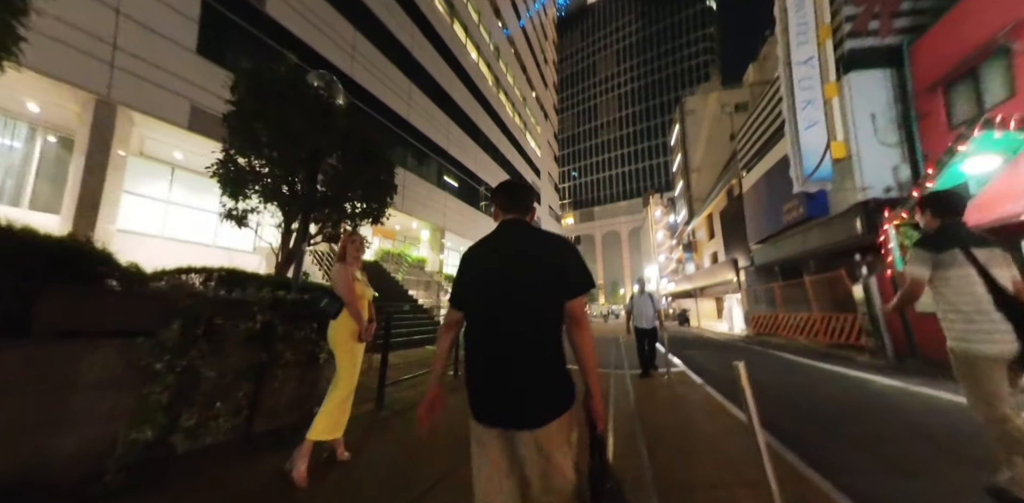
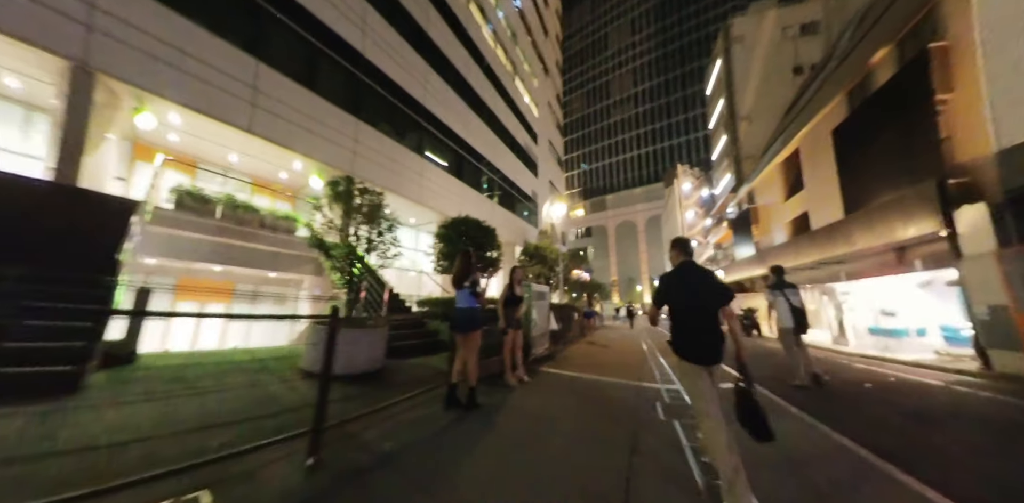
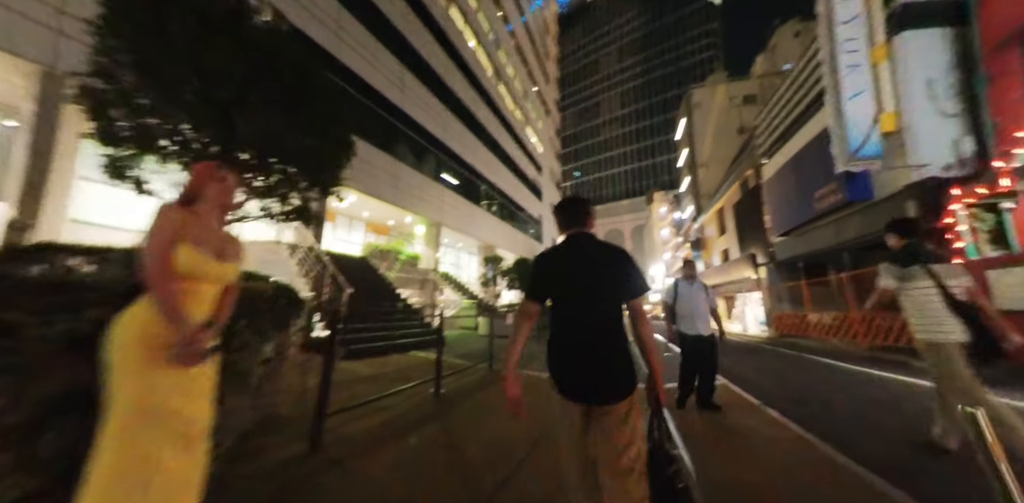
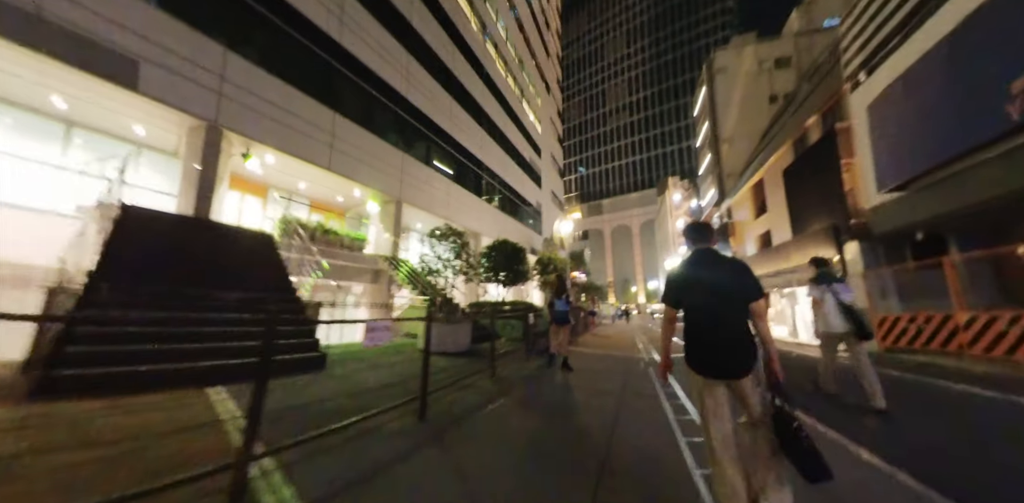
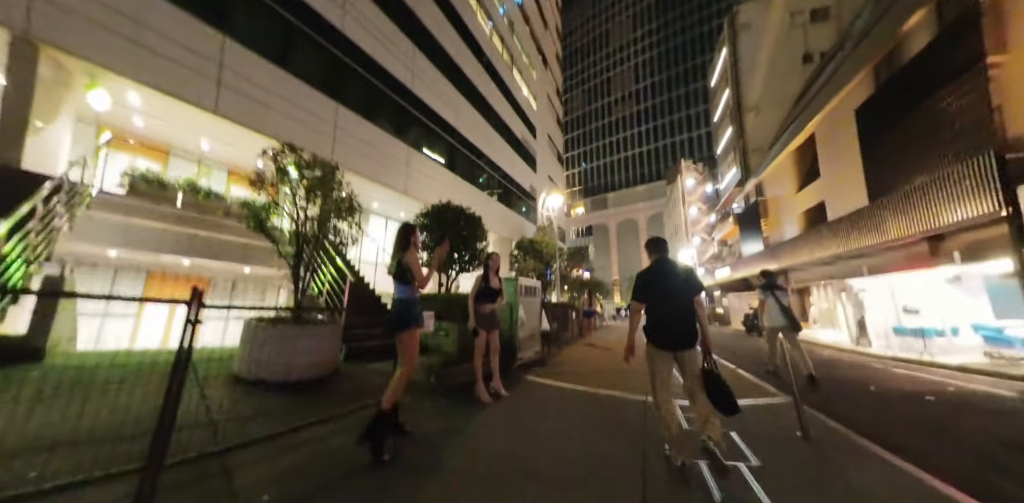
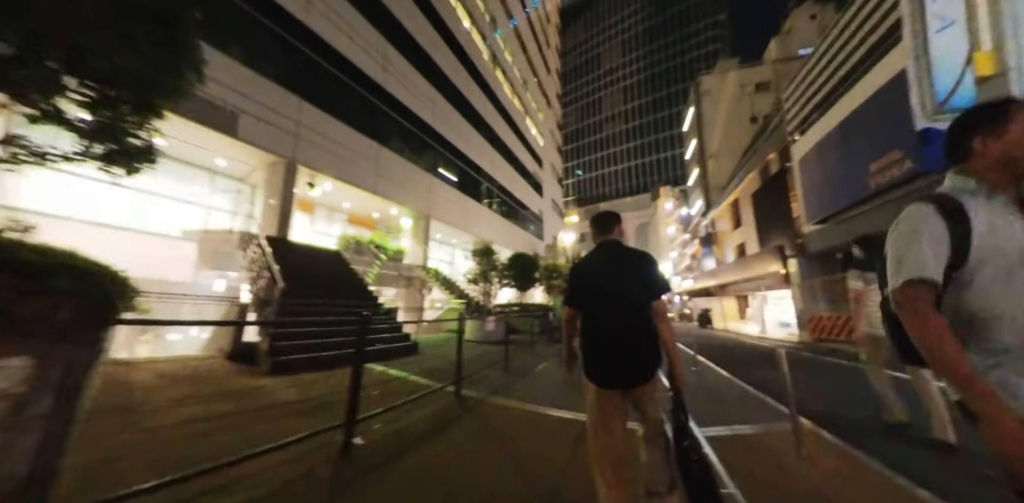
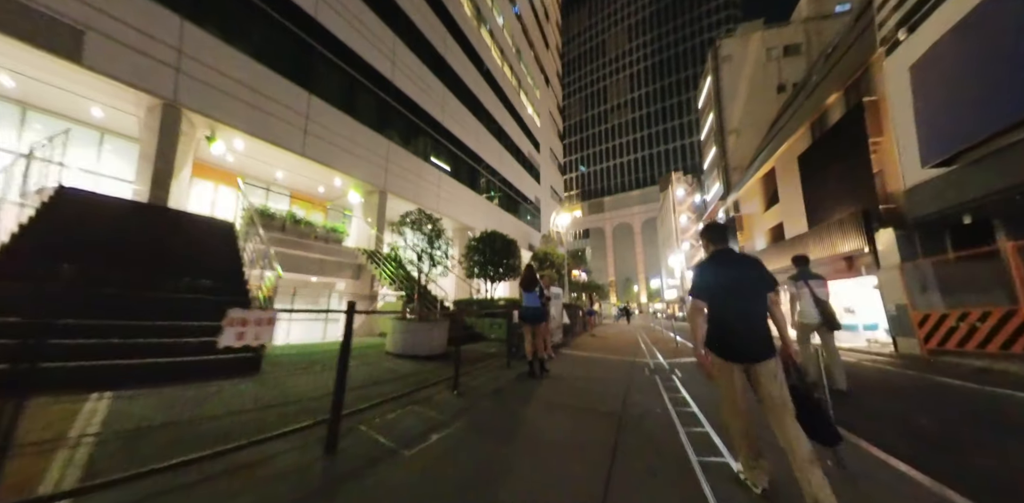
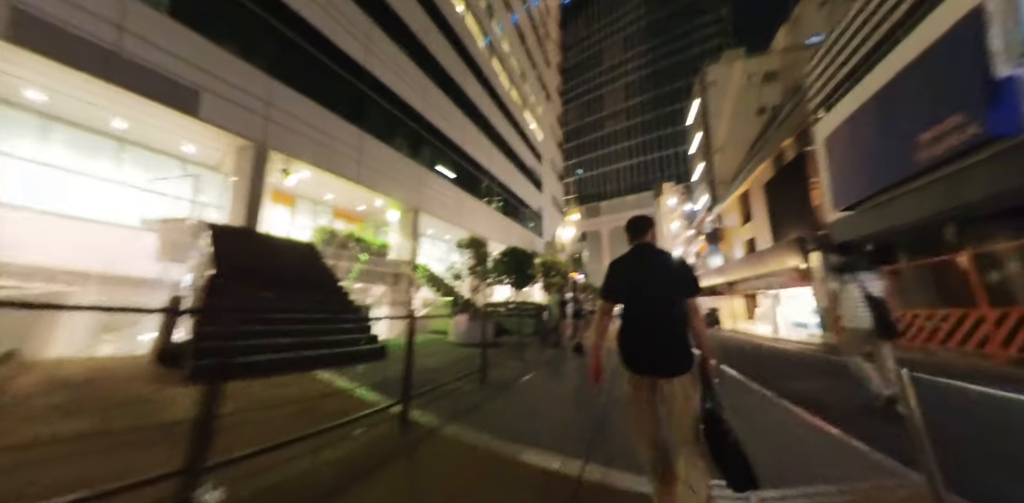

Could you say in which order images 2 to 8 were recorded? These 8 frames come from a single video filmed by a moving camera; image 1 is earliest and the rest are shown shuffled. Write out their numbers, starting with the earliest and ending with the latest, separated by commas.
3, 6, 8, 4, 7, 2, 5
